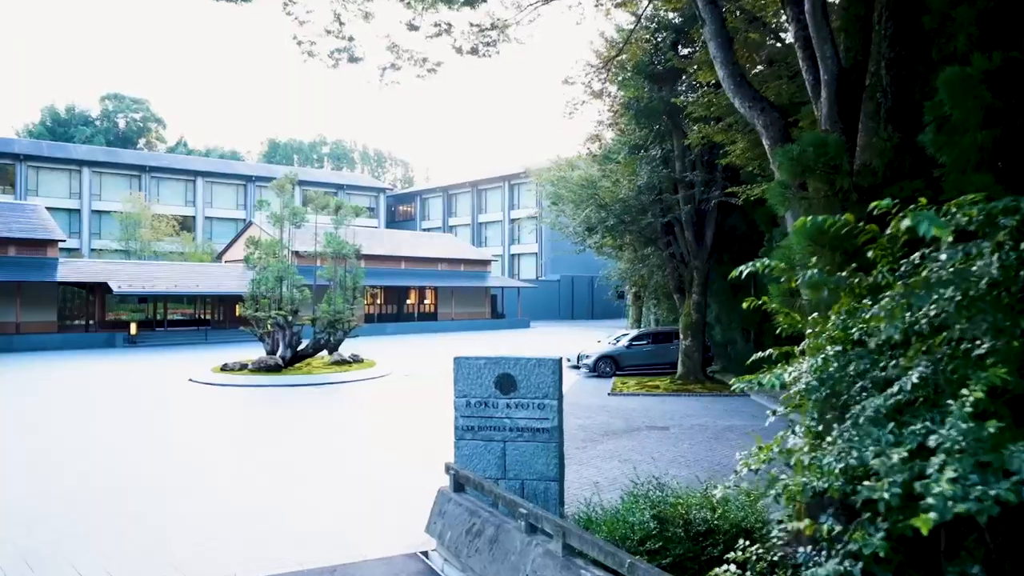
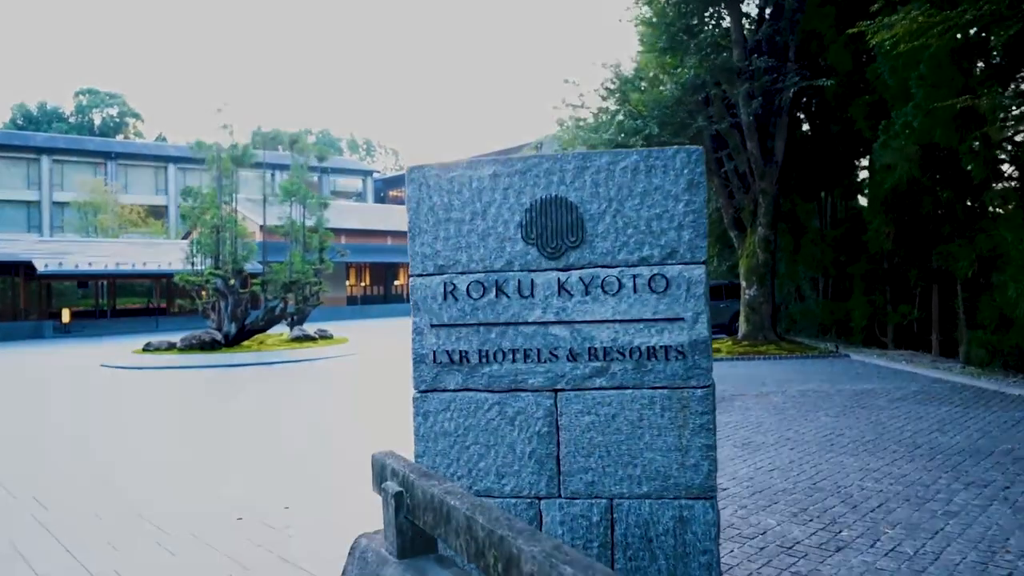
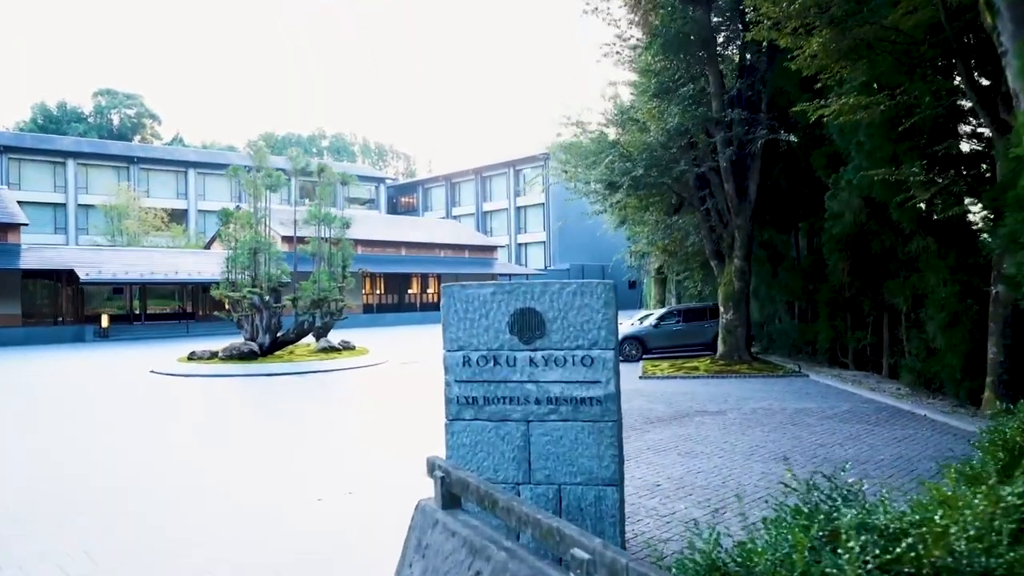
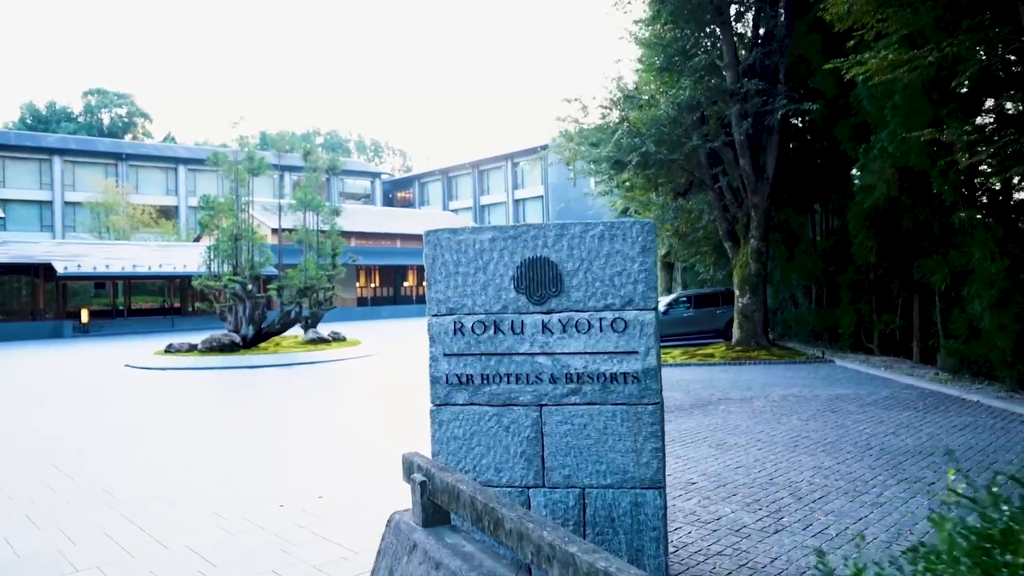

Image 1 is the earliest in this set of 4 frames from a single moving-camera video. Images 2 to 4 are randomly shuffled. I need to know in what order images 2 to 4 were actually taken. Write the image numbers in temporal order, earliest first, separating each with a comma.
3, 4, 2
